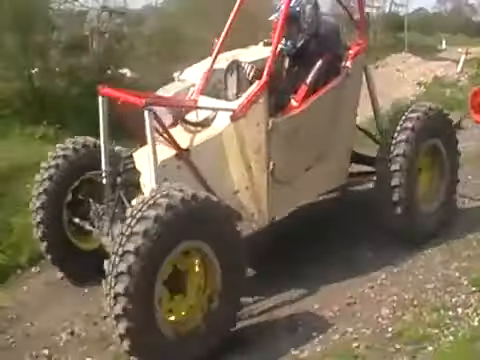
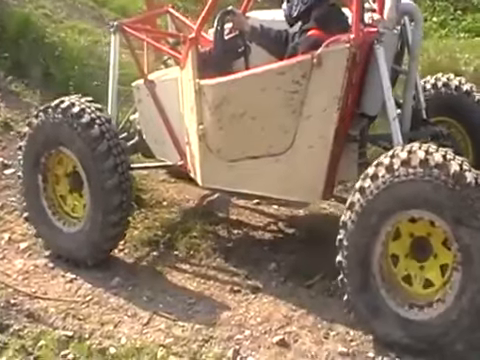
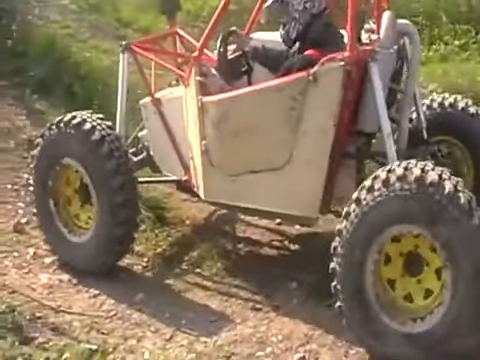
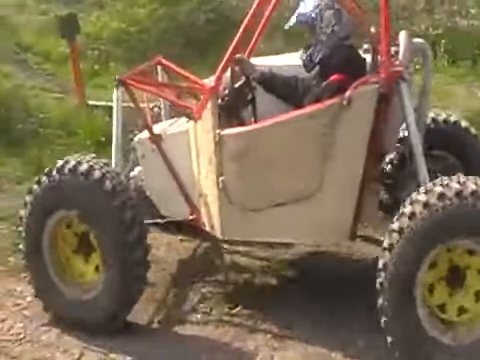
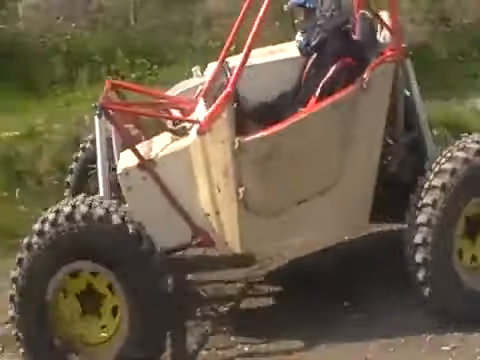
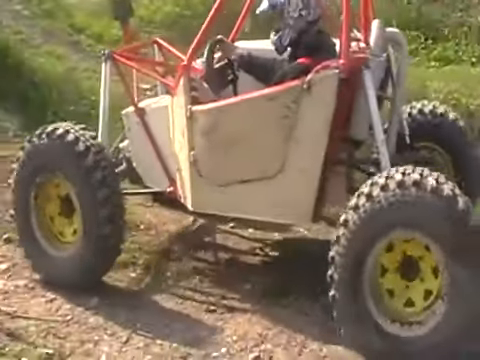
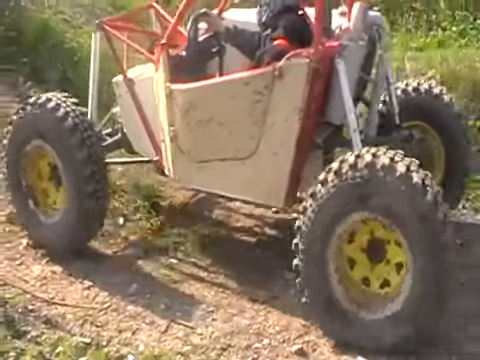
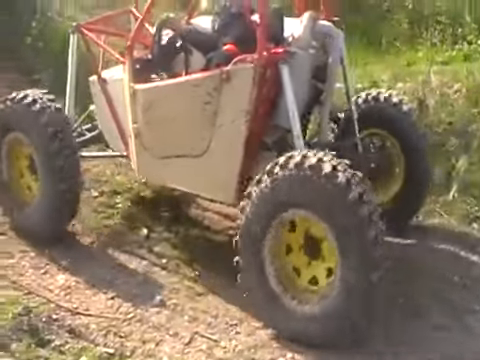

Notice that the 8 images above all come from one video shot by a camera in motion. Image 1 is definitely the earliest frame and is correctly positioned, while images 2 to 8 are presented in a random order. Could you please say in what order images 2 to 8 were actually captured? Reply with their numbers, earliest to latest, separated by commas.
5, 4, 6, 3, 2, 7, 8
